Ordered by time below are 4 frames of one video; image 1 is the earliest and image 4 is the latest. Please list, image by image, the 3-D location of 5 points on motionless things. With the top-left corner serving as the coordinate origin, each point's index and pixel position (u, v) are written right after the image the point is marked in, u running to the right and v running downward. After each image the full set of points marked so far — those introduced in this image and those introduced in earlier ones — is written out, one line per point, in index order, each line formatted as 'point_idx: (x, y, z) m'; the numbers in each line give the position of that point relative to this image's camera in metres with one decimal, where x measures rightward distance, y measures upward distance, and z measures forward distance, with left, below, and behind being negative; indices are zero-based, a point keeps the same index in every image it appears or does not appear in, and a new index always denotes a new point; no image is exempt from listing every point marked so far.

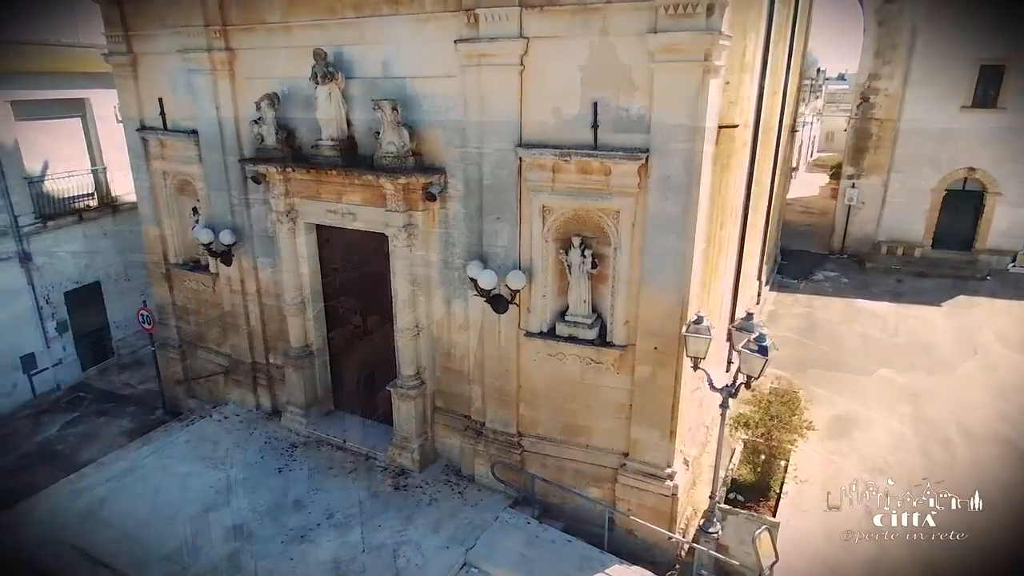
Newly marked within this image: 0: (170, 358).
0: (-6.0, -1.3, +11.9) m
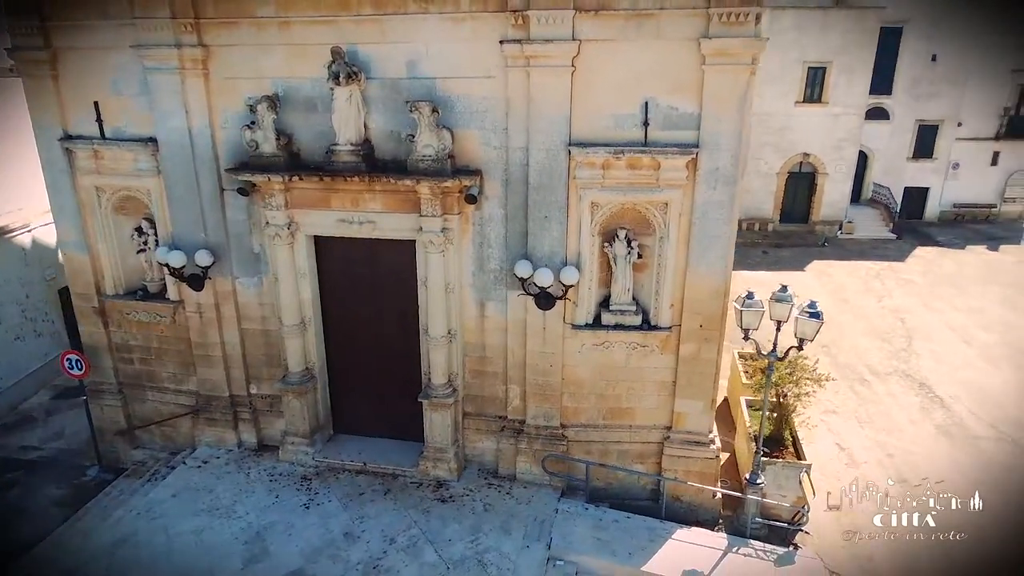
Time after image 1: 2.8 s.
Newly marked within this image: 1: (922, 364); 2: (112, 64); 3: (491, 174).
0: (-6.1, -1.8, +10.2) m
1: (+7.8, -1.4, +12.8) m
2: (-5.1, +2.9, +8.6) m
3: (-0.3, +1.4, +8.2) m
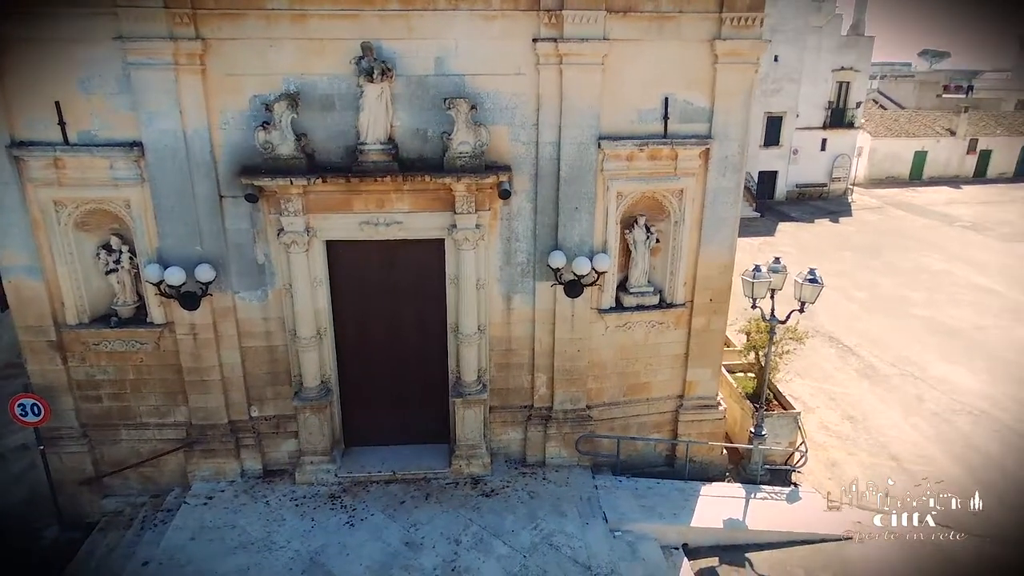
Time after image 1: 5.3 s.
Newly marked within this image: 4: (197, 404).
0: (-5.8, -2.2, +8.8) m
1: (+6.9, -0.7, +15.0) m
2: (-4.8, +2.6, +7.5) m
3: (+0.1, +1.5, +8.3) m
4: (-4.1, -1.5, +8.8) m
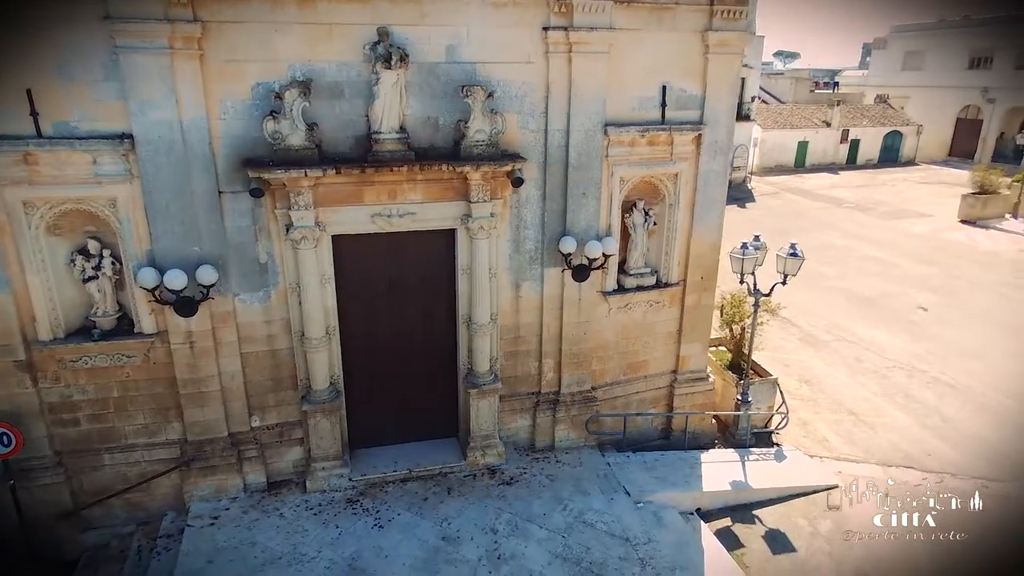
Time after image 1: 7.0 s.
0: (-5.5, -2.3, +7.9) m
1: (+5.9, -0.2, +16.1) m
2: (-4.5, +2.5, +6.7) m
3: (+0.2, +1.6, +8.4) m
4: (-3.8, -1.6, +8.1) m
